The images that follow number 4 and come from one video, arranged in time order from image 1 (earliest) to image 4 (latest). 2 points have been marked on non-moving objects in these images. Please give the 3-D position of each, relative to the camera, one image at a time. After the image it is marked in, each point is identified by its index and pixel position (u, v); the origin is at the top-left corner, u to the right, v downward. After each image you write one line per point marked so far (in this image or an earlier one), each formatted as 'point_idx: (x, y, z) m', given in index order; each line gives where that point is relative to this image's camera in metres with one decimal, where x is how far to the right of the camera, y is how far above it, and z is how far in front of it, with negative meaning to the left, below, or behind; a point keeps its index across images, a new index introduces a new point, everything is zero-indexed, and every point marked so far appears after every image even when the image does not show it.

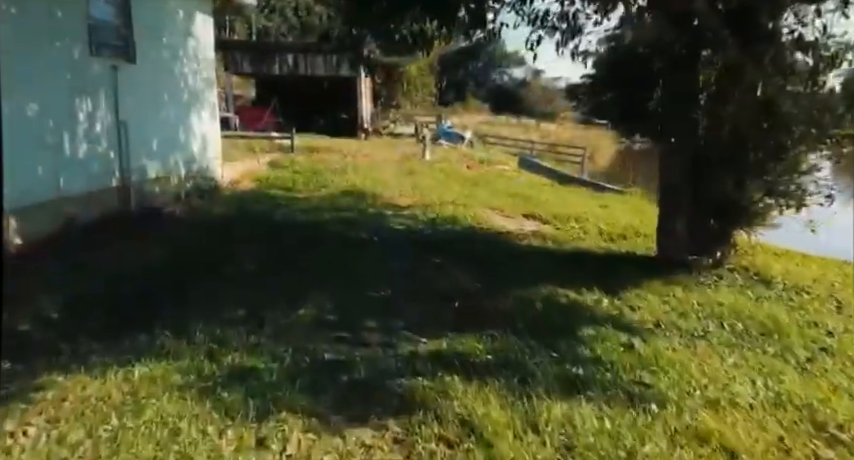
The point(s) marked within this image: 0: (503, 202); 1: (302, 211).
0: (+1.4, +0.5, +10.8) m
1: (-1.7, +0.3, +7.9) m
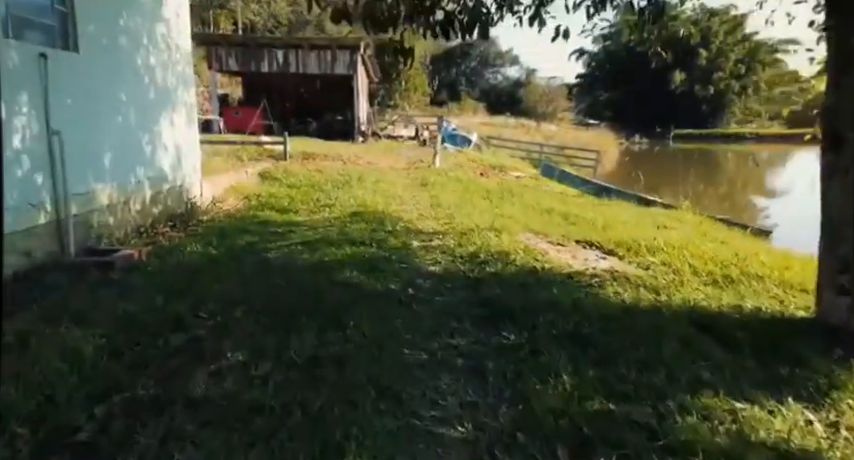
0: (+1.7, +0.1, +8.9) m
1: (-1.3, -0.2, +6.1) m
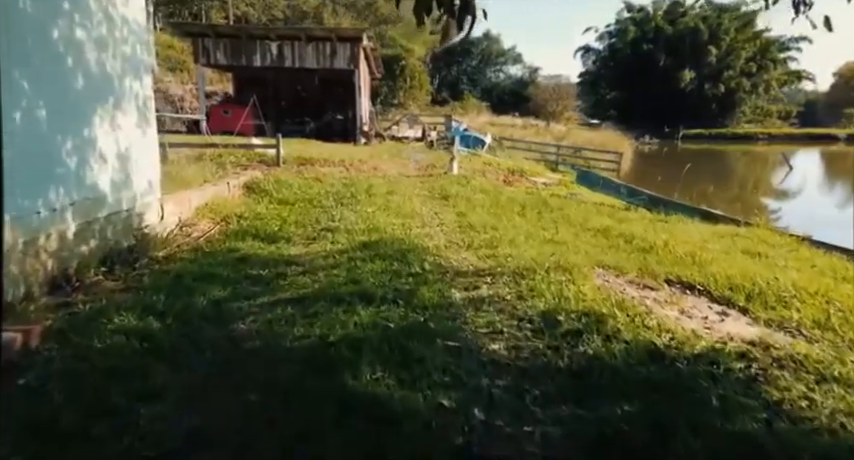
0: (+2.1, -0.3, +6.9) m
1: (-0.9, -0.5, +4.0) m
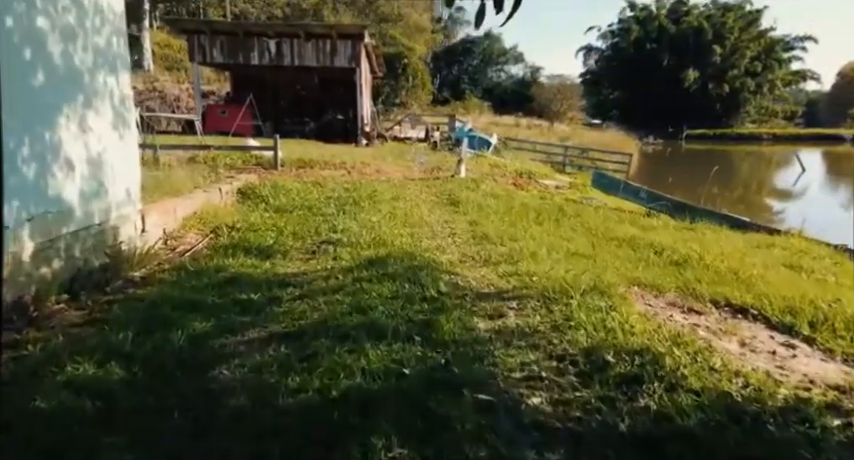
0: (+2.2, -0.4, +6.2) m
1: (-0.8, -0.6, +3.4) m
